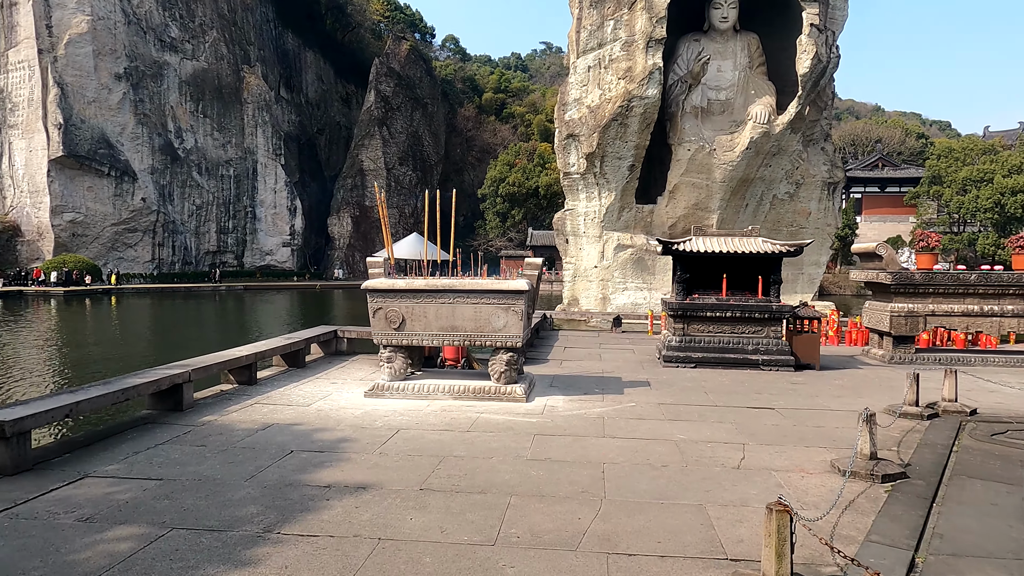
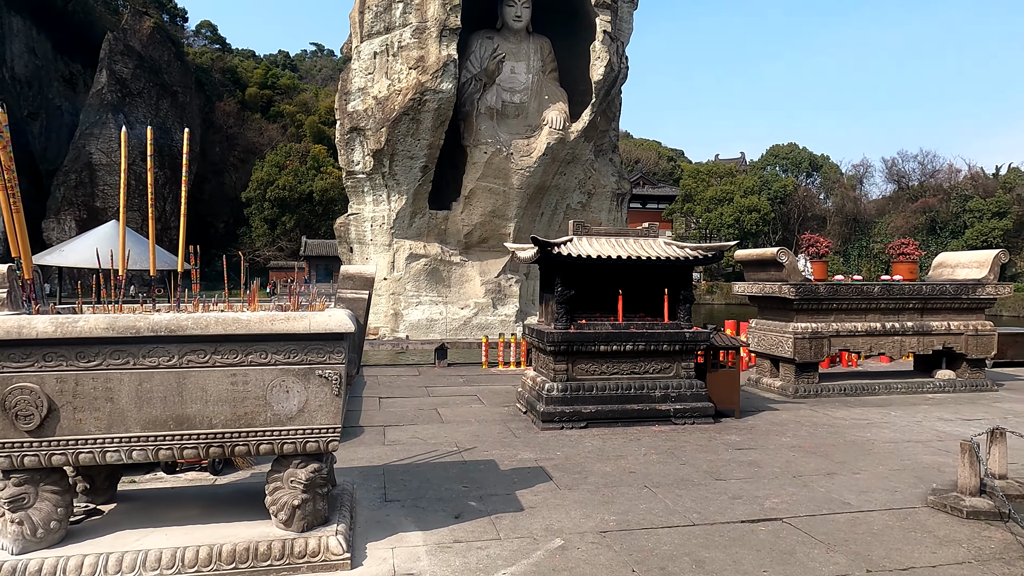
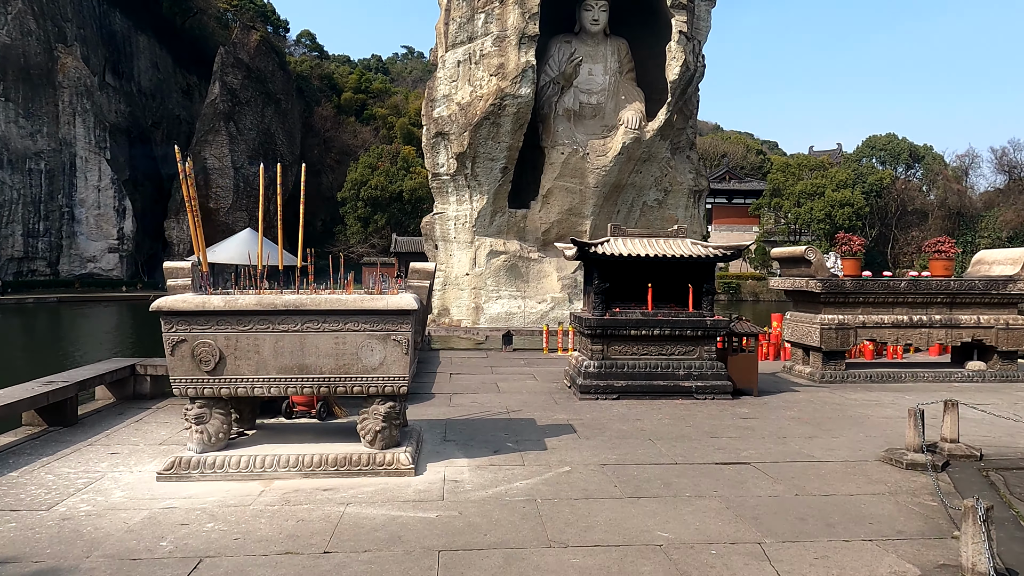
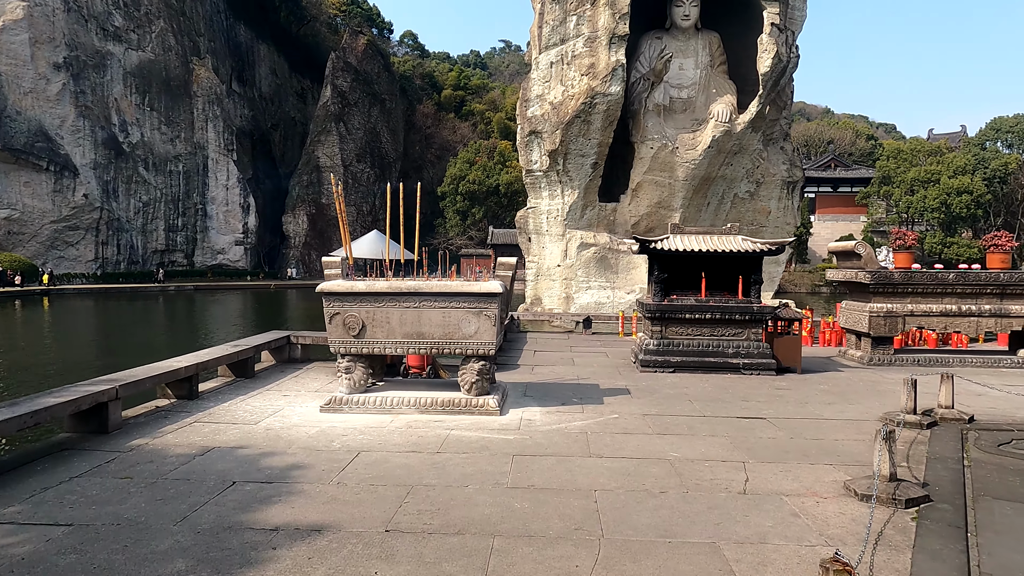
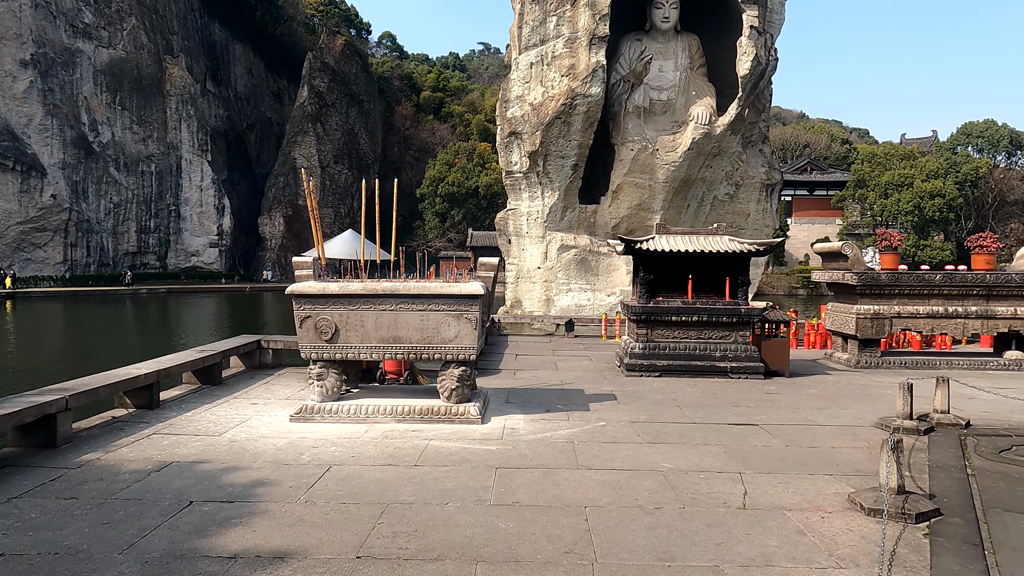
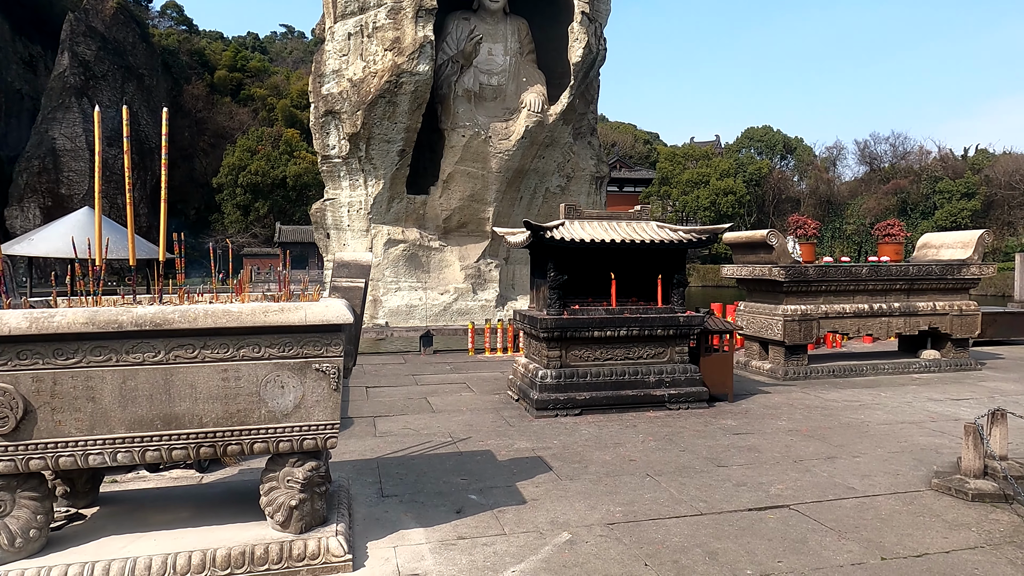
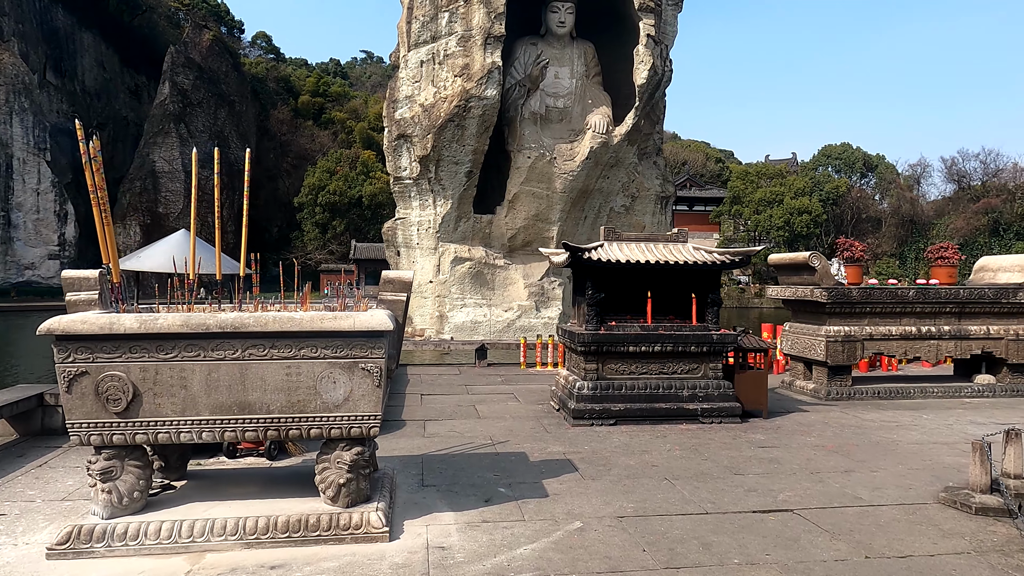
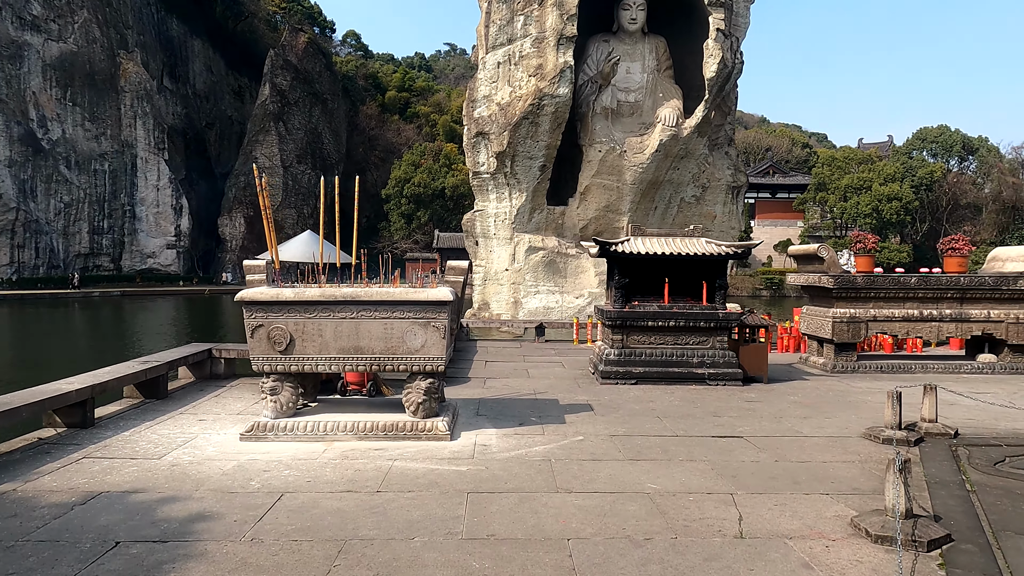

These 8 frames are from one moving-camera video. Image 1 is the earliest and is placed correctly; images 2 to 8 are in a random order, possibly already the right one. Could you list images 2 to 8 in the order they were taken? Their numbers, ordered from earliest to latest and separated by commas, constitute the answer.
4, 5, 8, 3, 7, 2, 6
